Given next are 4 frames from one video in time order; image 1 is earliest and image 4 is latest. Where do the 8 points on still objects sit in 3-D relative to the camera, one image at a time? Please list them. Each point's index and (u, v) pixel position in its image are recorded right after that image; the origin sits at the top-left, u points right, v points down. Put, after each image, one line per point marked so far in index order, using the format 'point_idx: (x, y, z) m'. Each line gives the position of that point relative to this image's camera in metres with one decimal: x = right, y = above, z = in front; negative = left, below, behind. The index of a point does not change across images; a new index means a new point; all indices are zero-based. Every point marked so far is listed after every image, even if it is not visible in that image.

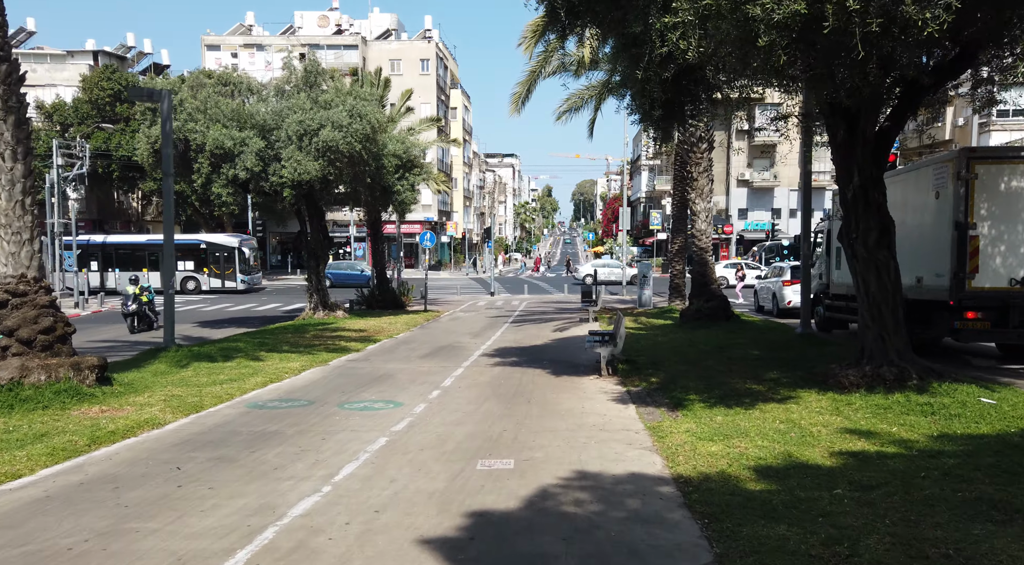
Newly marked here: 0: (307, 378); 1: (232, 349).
0: (-3.2, -1.5, +12.0) m
1: (-5.7, -1.4, +15.7) m
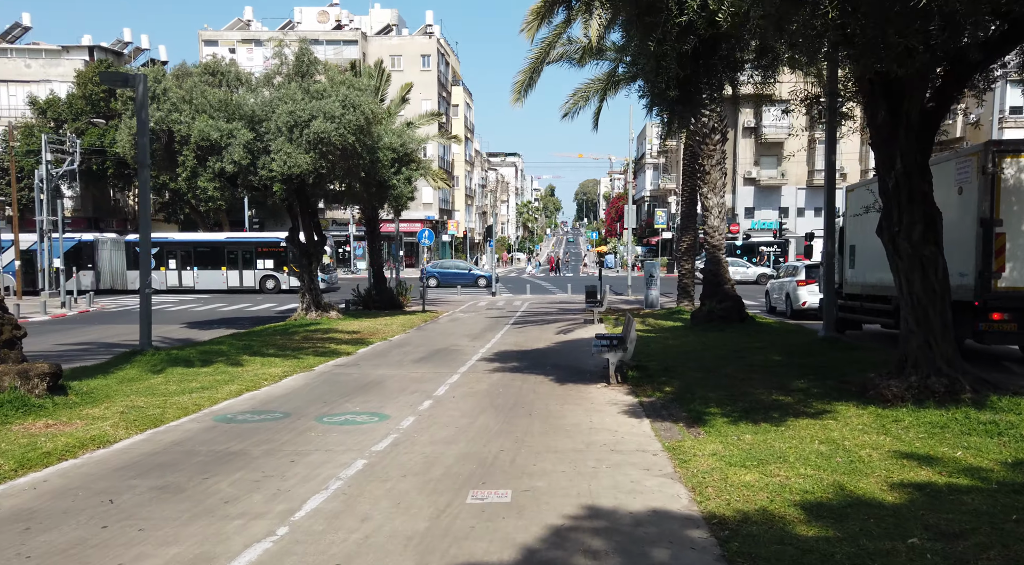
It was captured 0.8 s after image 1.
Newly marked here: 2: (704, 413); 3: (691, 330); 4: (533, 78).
0: (-3.2, -1.5, +10.9) m
1: (-5.7, -1.3, +14.7) m
2: (+2.1, -1.4, +8.6) m
3: (+3.9, -1.0, +16.8) m
4: (+0.5, +4.8, +18.3) m
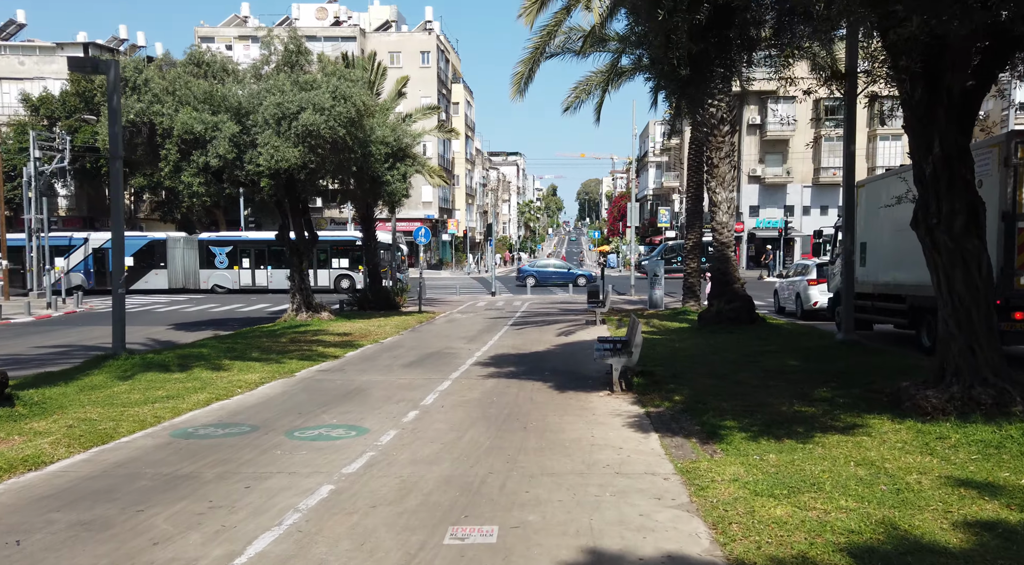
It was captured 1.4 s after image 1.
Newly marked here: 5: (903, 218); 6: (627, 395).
0: (-3.3, -1.5, +10.1) m
1: (-5.8, -1.3, +13.8) m
2: (+2.0, -1.4, +7.7) m
3: (+3.8, -1.0, +15.9) m
4: (+0.4, +4.9, +17.4) m
5: (+7.5, +1.2, +15.0) m
6: (+1.5, -1.4, +10.0) m
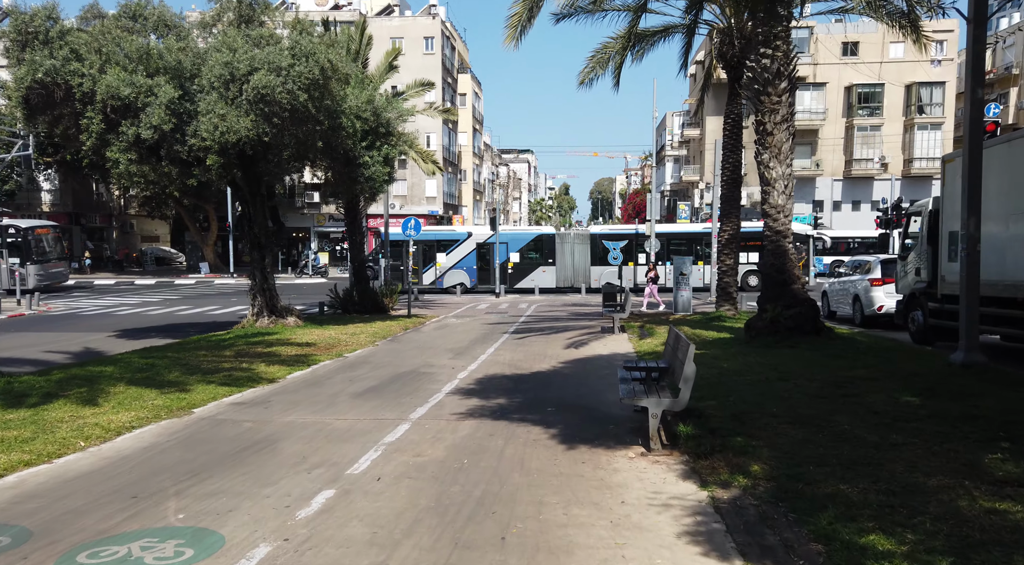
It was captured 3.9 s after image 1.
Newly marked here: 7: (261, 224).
0: (-3.4, -1.4, +6.6) m
1: (-5.8, -1.3, +10.4) m
2: (+1.8, -1.4, +4.1) m
3: (+3.8, -1.0, +12.2) m
4: (+0.4, +4.9, +13.9) m
5: (+7.4, +1.2, +11.3) m
6: (+1.3, -1.4, +6.4) m
7: (-6.0, +1.4, +18.4) m
